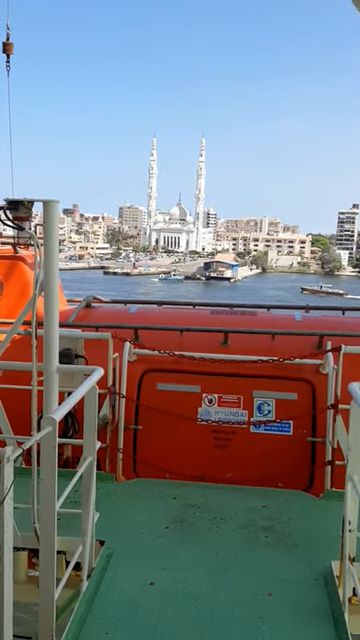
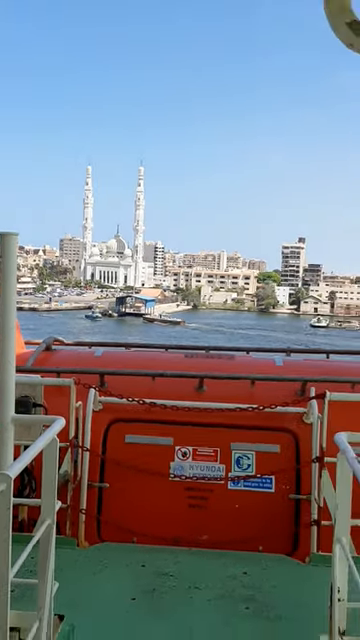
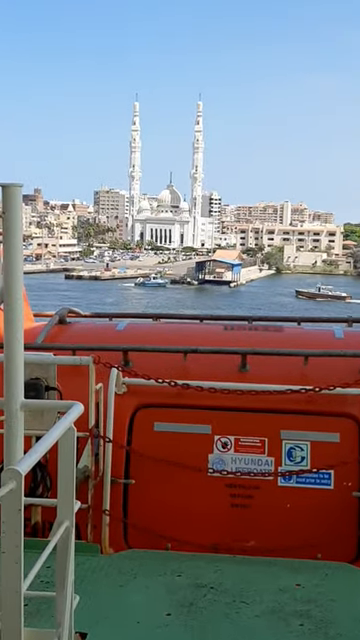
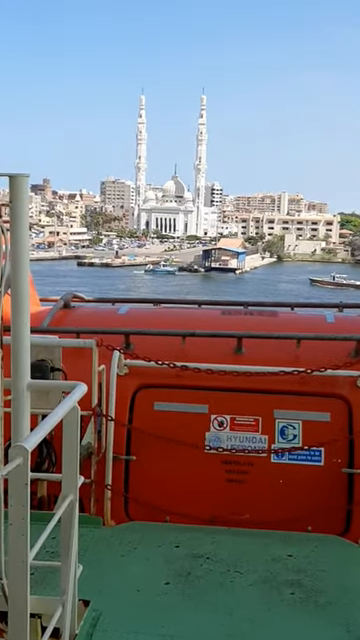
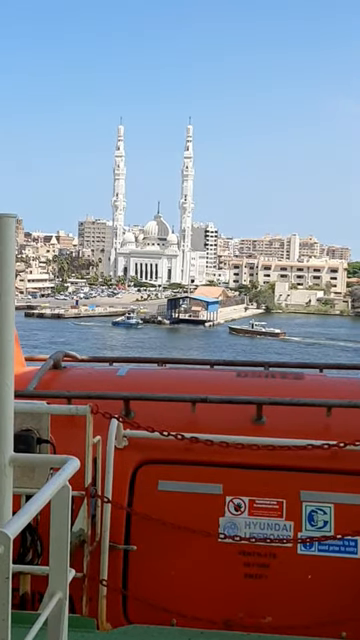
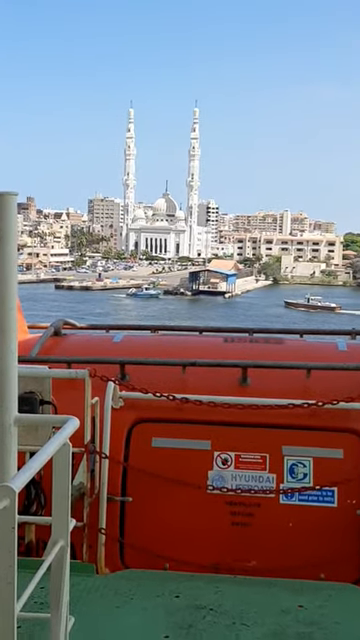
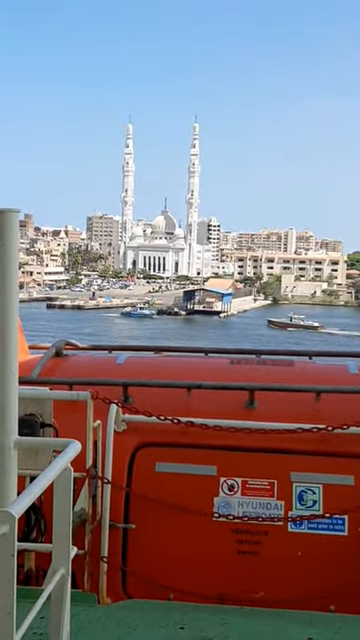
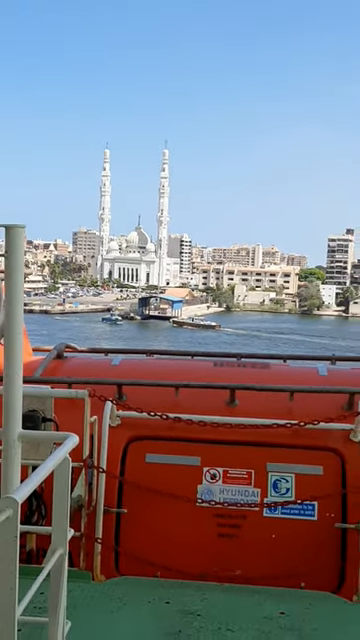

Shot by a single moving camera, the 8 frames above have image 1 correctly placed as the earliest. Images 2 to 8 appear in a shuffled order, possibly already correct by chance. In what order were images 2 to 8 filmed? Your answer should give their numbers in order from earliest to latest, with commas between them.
4, 3, 6, 7, 5, 8, 2
